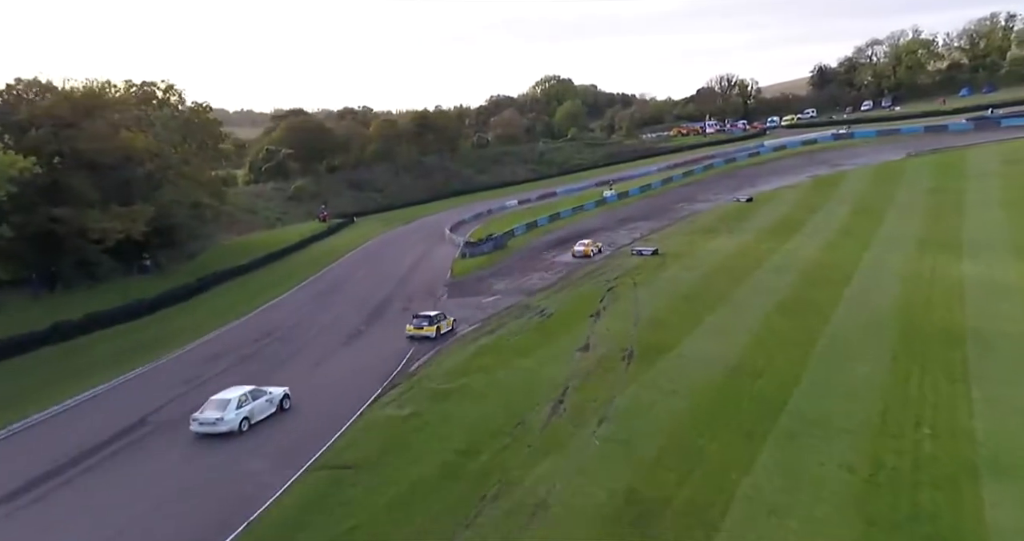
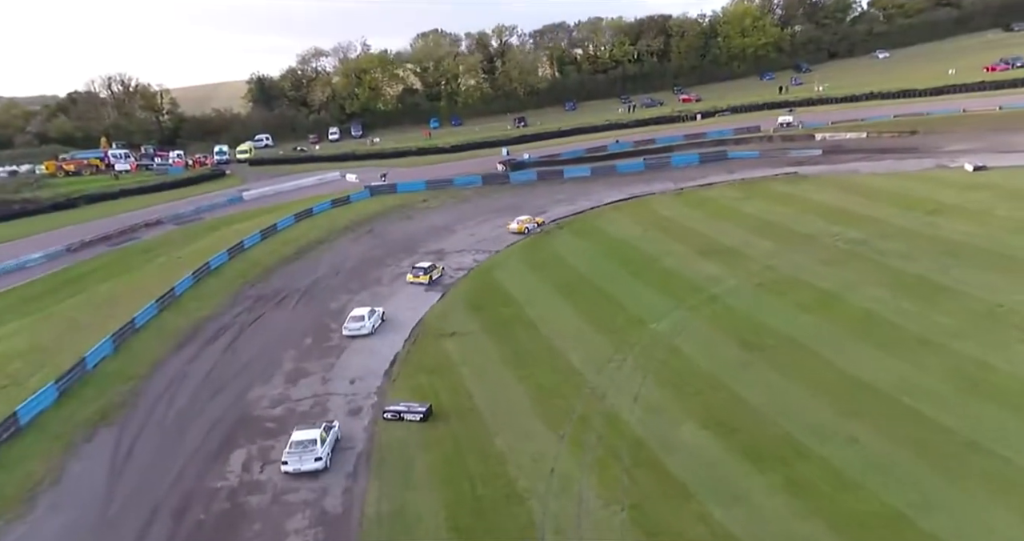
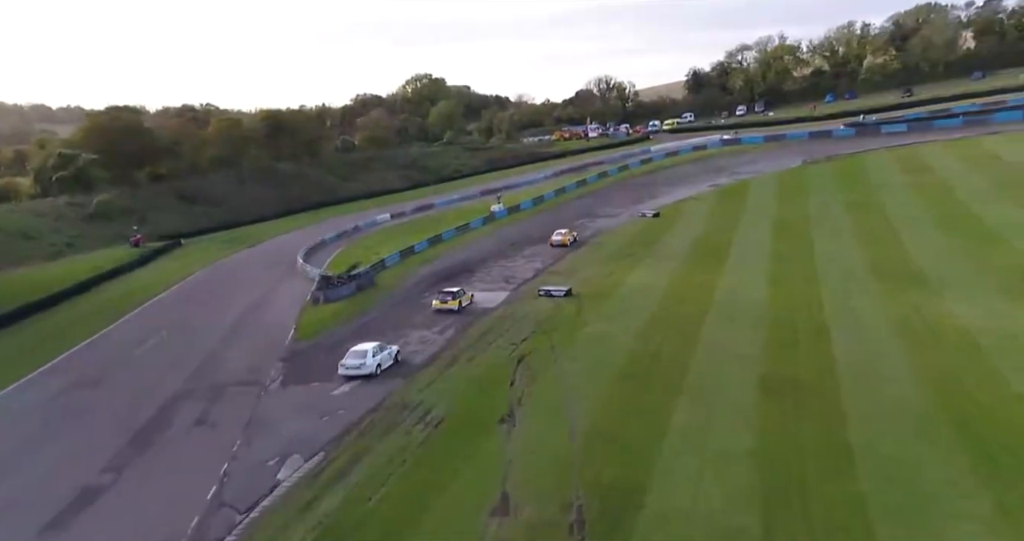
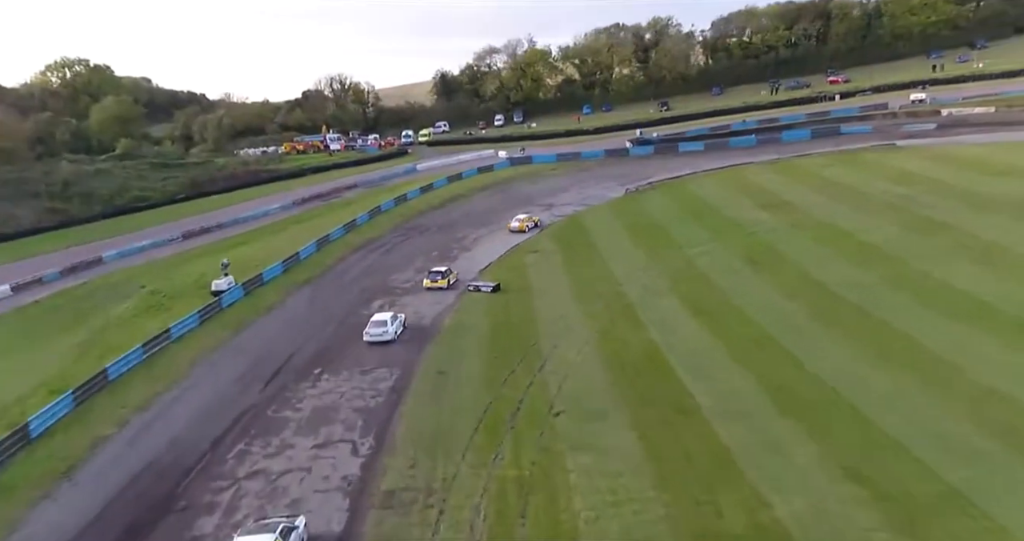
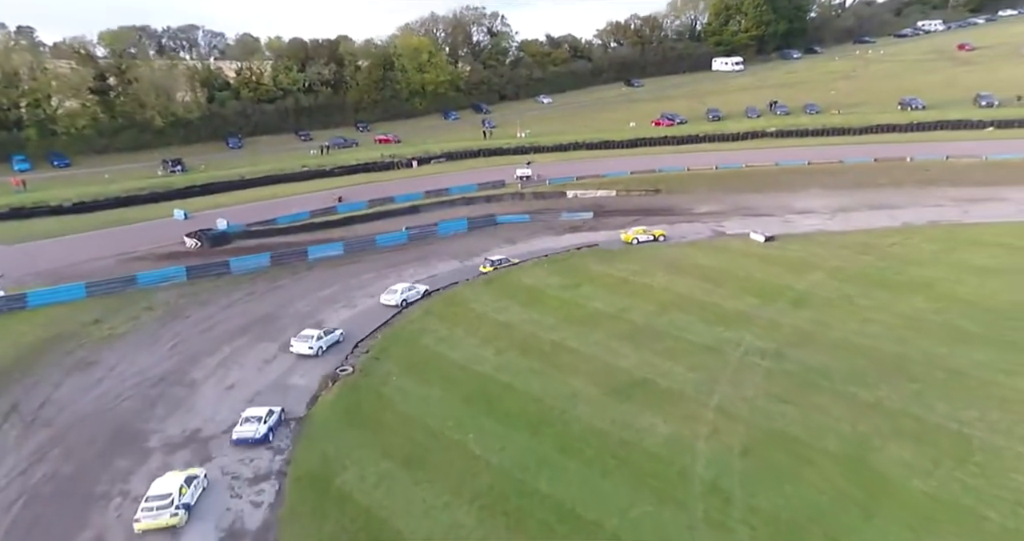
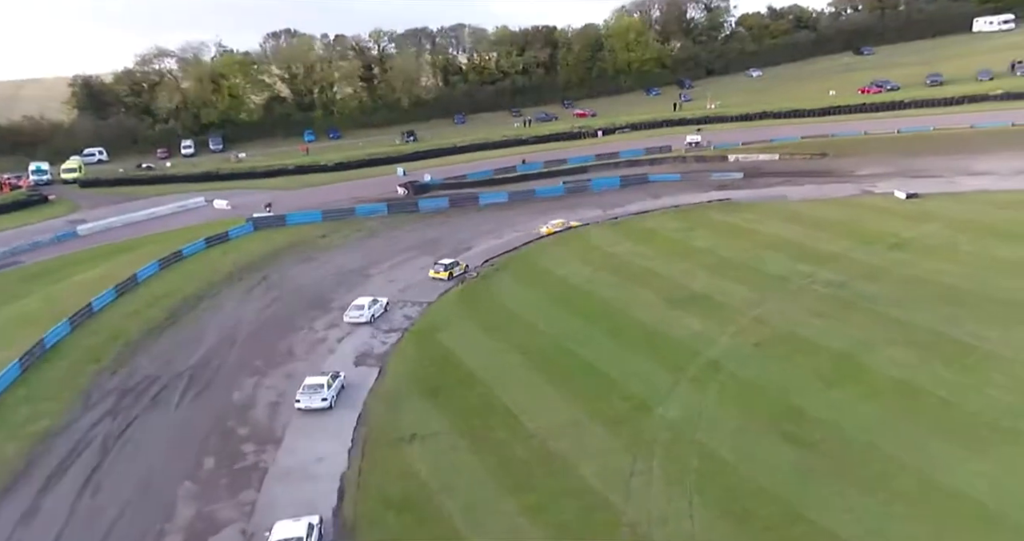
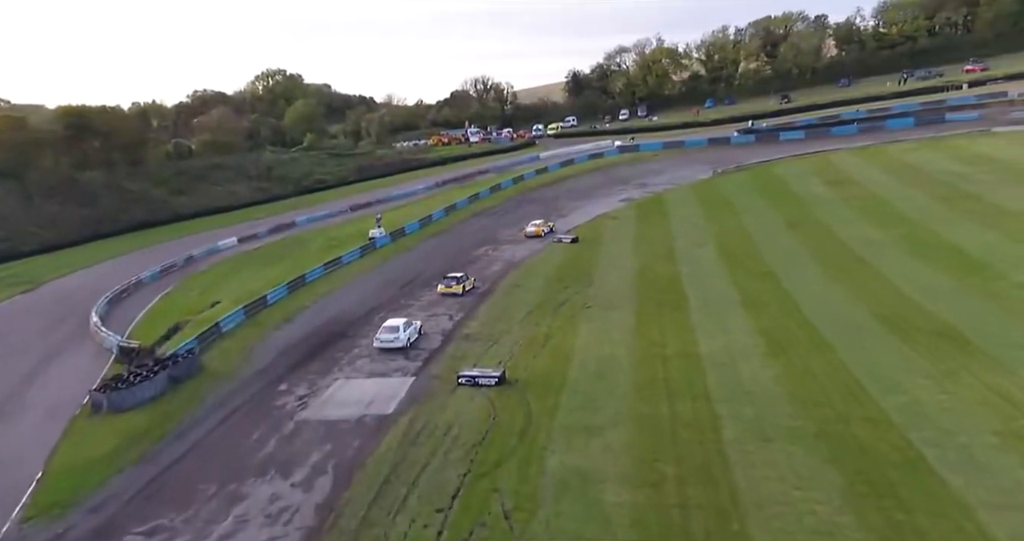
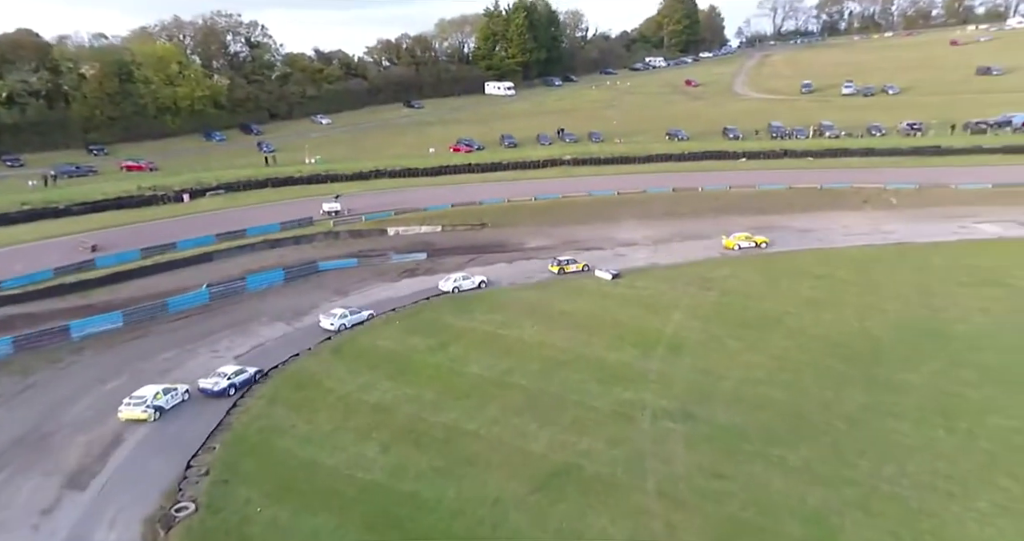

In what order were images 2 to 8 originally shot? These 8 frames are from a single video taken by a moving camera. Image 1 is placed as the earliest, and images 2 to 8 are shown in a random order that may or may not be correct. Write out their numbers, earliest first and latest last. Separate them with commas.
3, 7, 4, 2, 6, 5, 8
